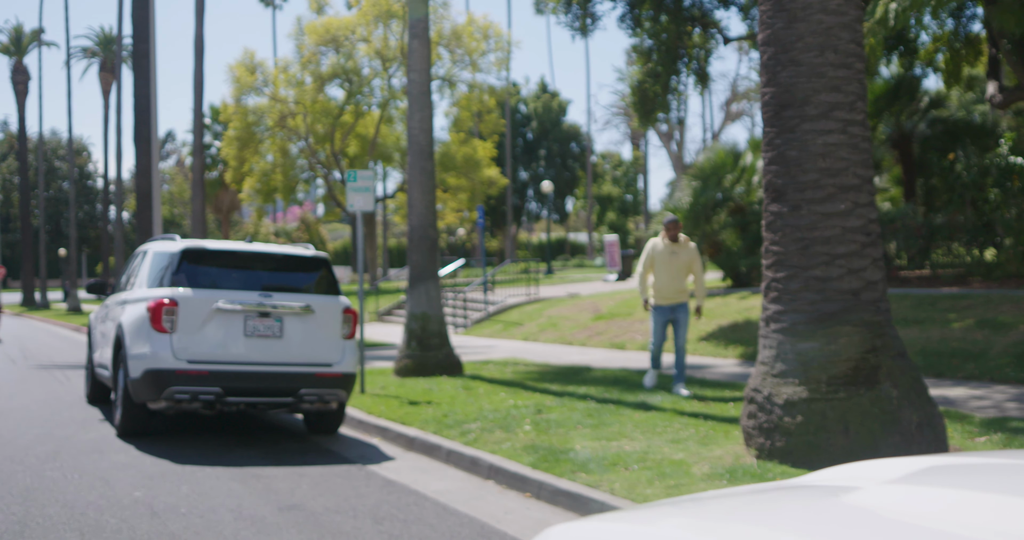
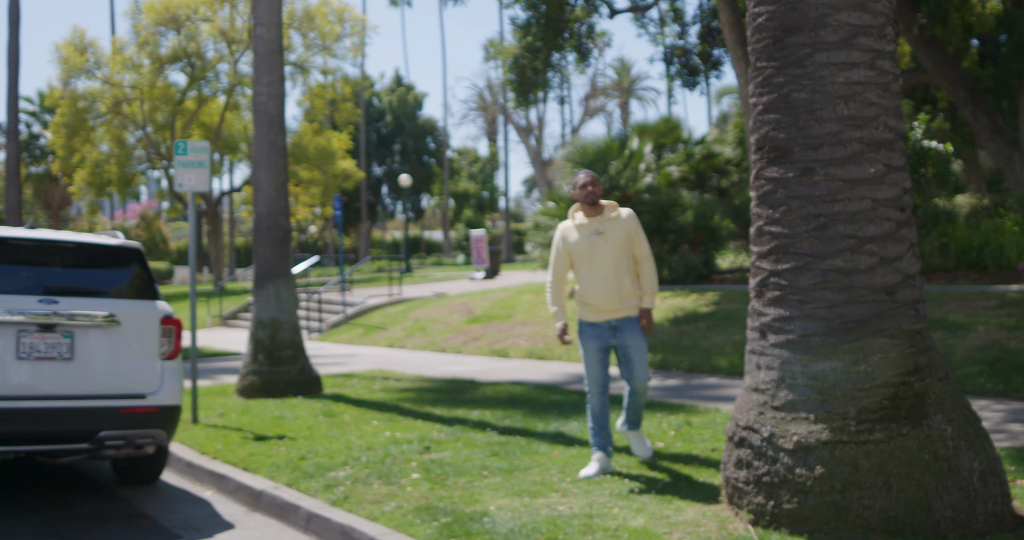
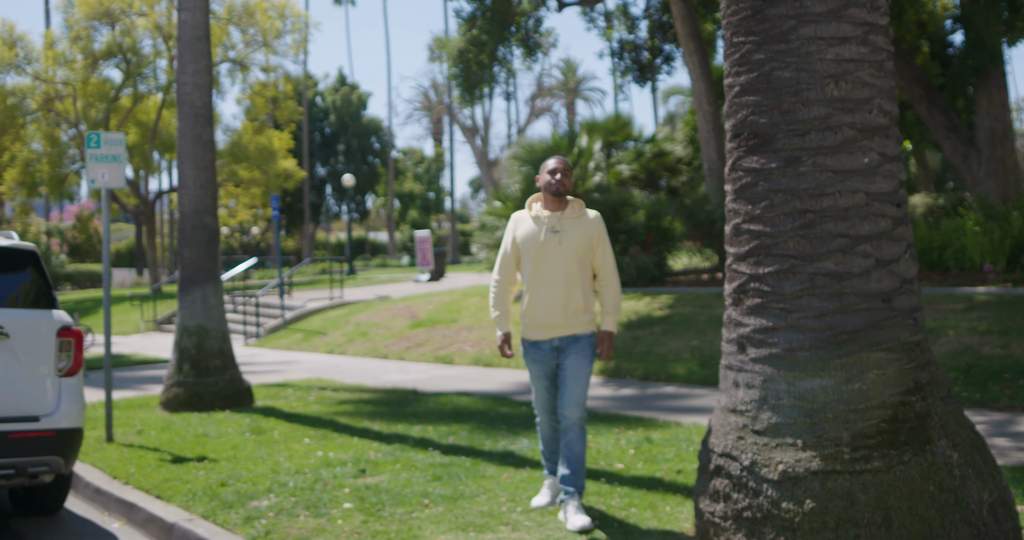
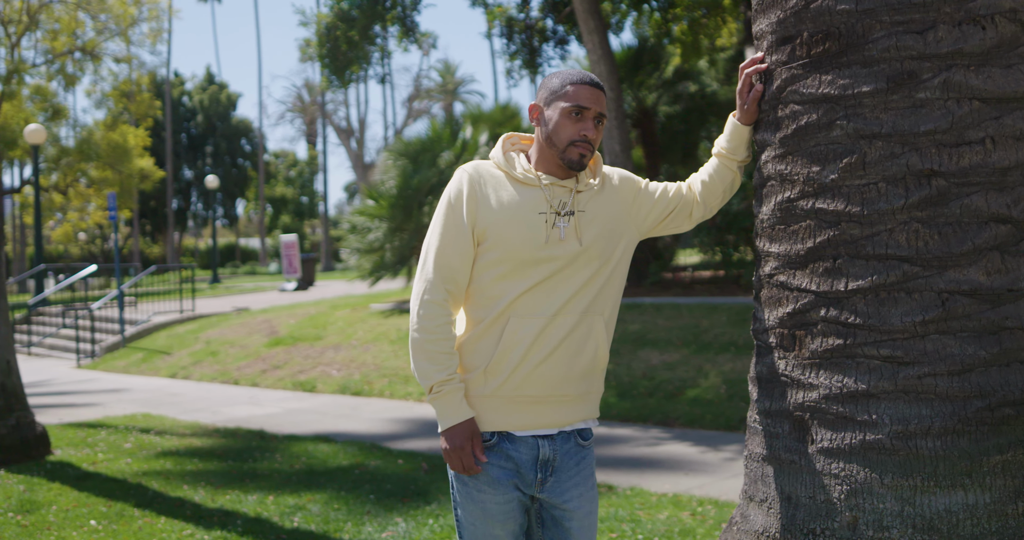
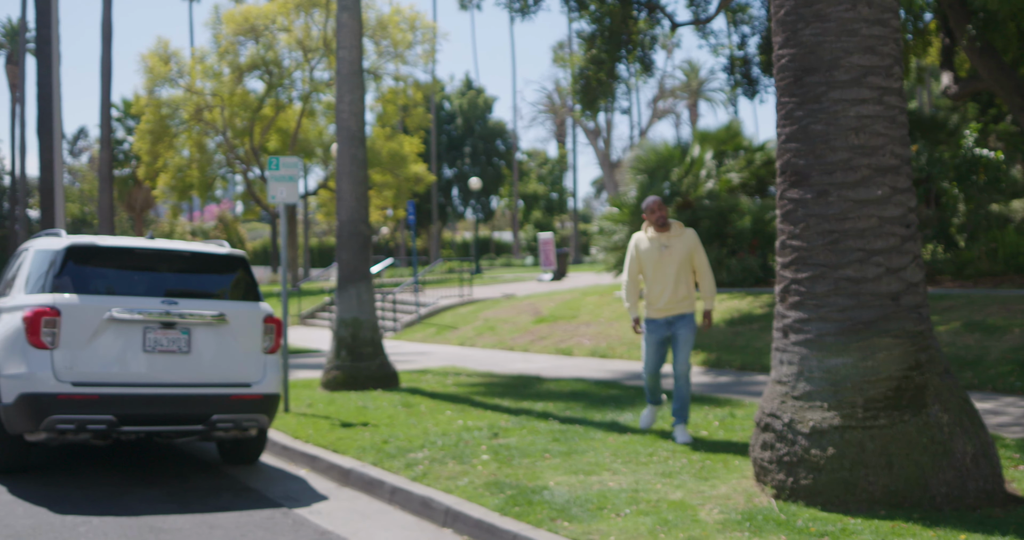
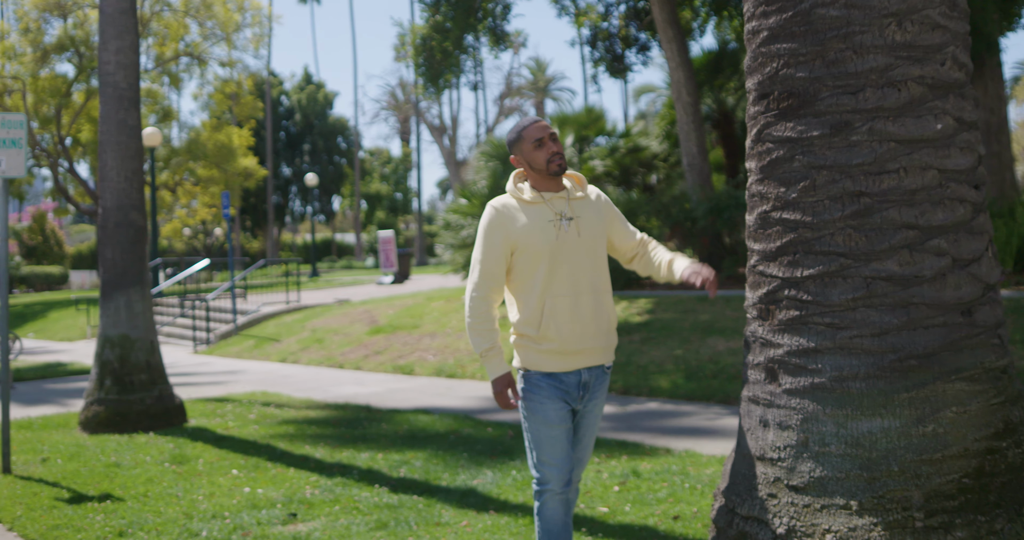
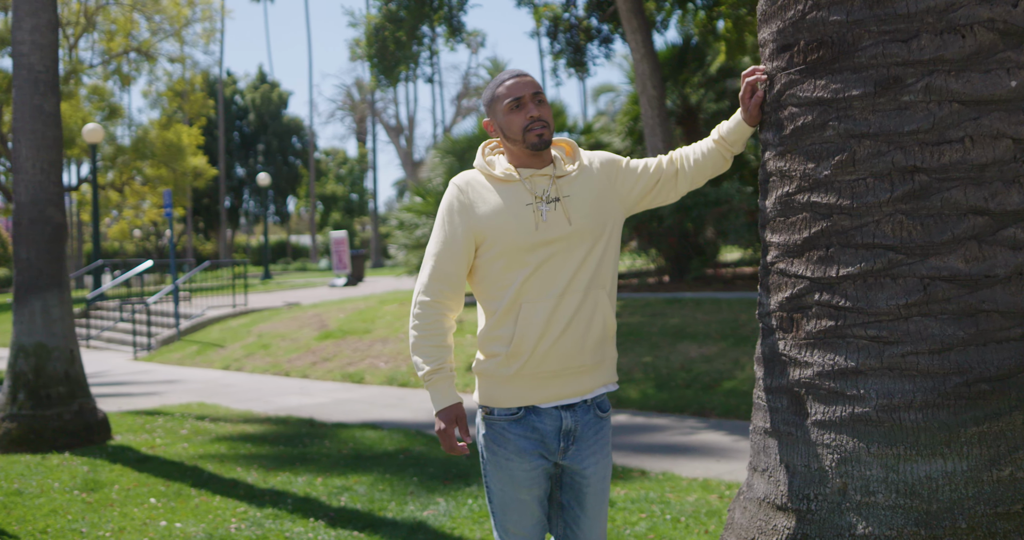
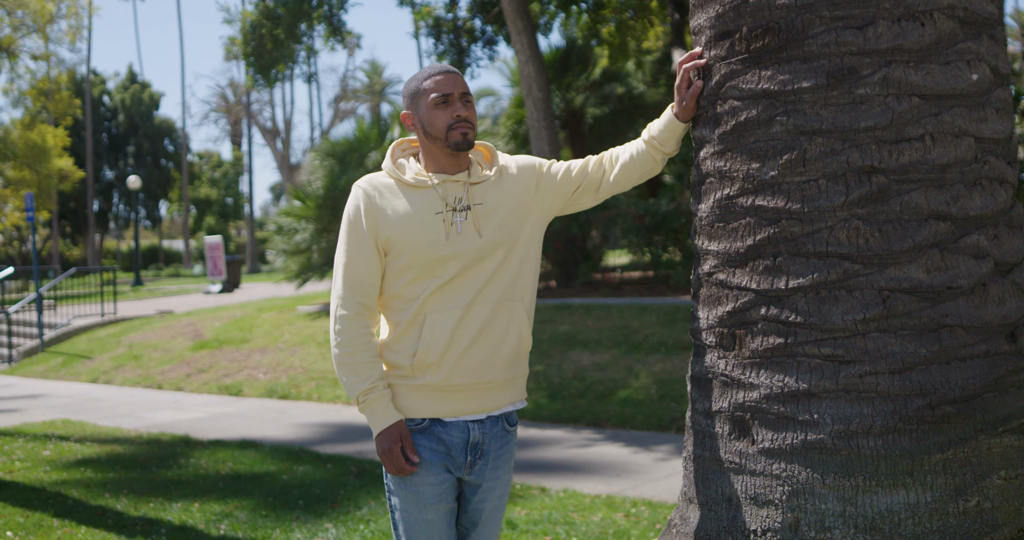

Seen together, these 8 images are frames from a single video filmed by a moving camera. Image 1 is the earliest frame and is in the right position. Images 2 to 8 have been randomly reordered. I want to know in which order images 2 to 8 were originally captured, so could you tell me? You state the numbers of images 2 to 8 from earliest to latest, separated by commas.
5, 2, 3, 6, 7, 4, 8
